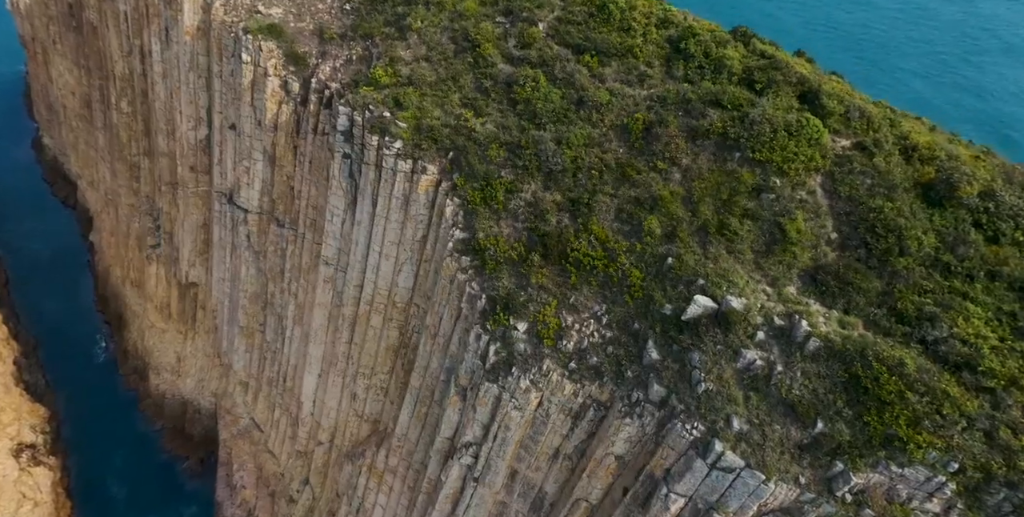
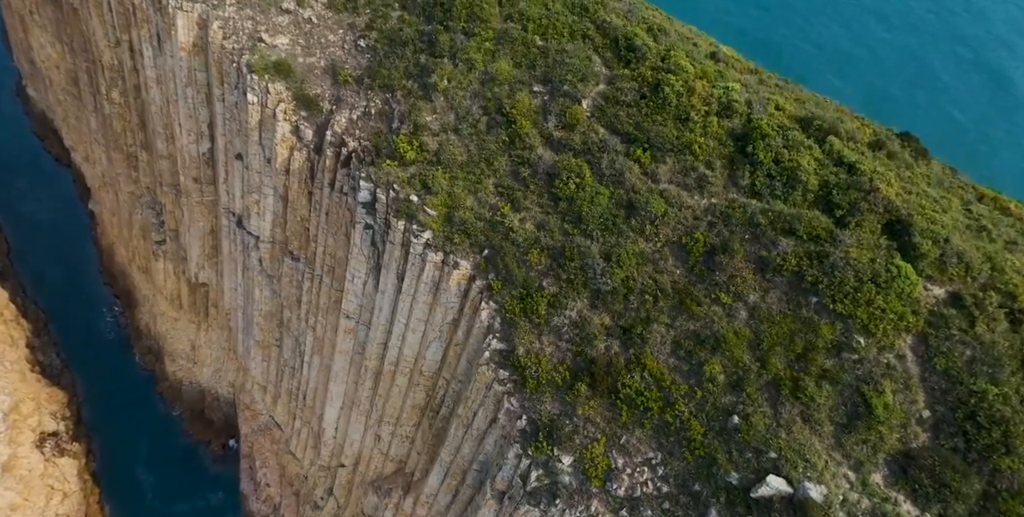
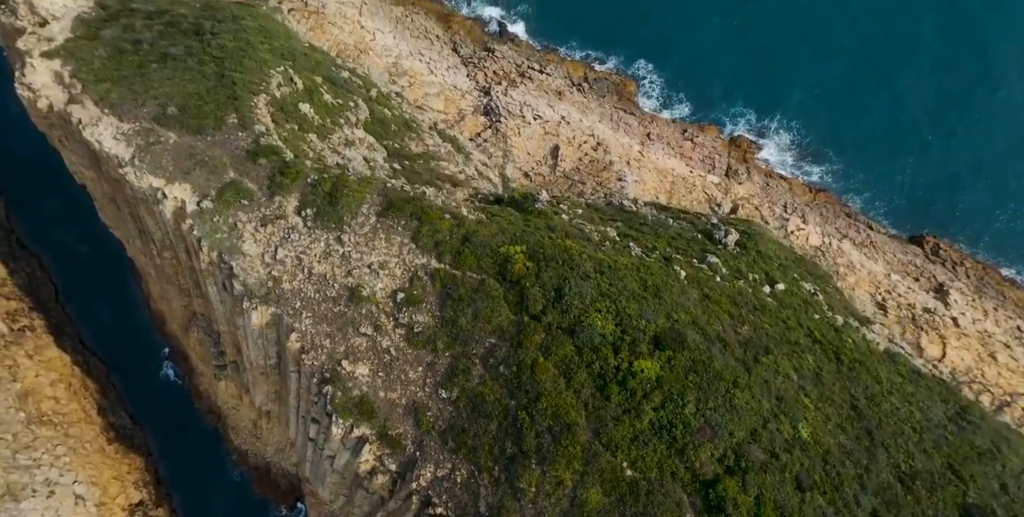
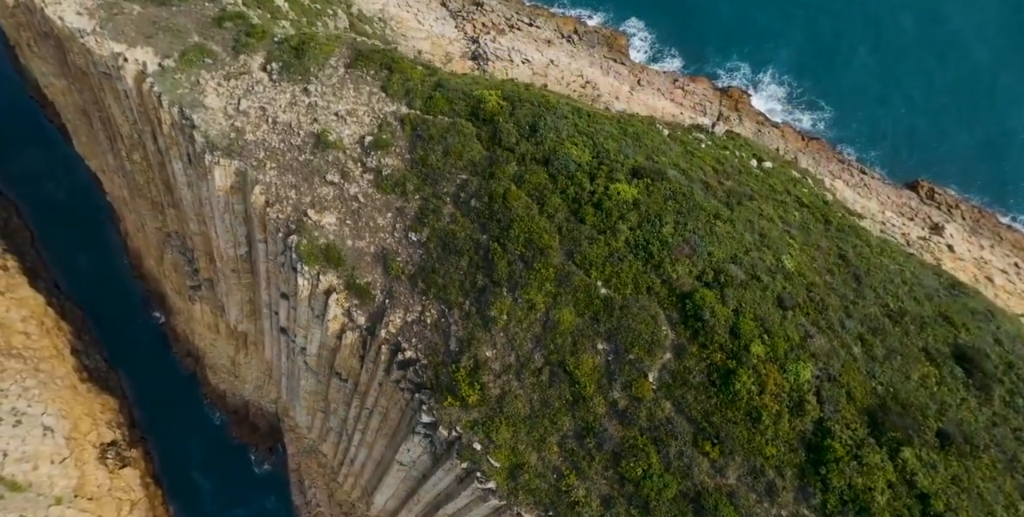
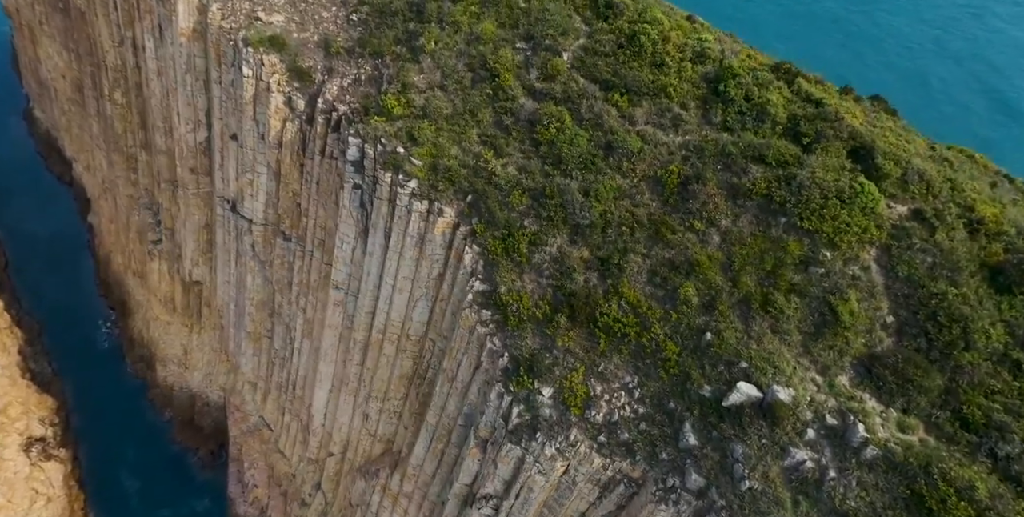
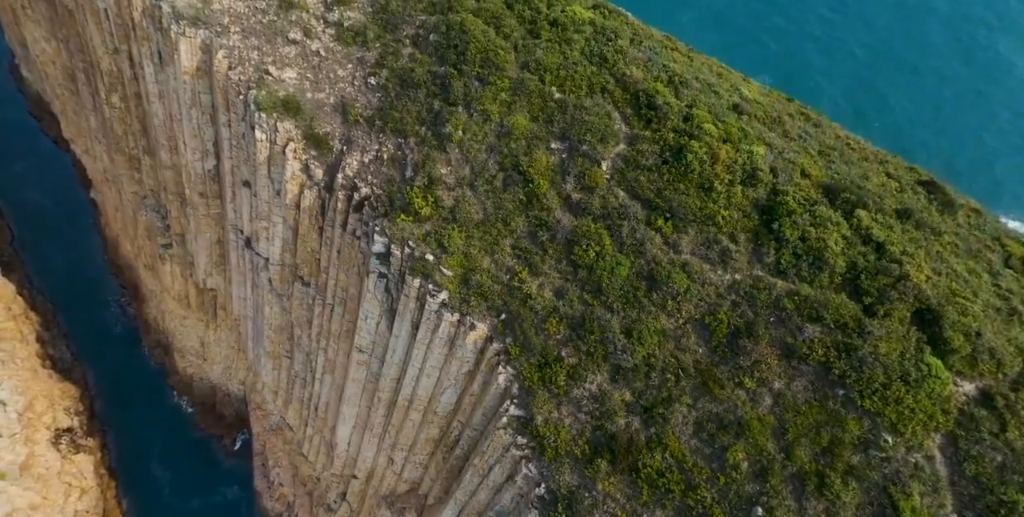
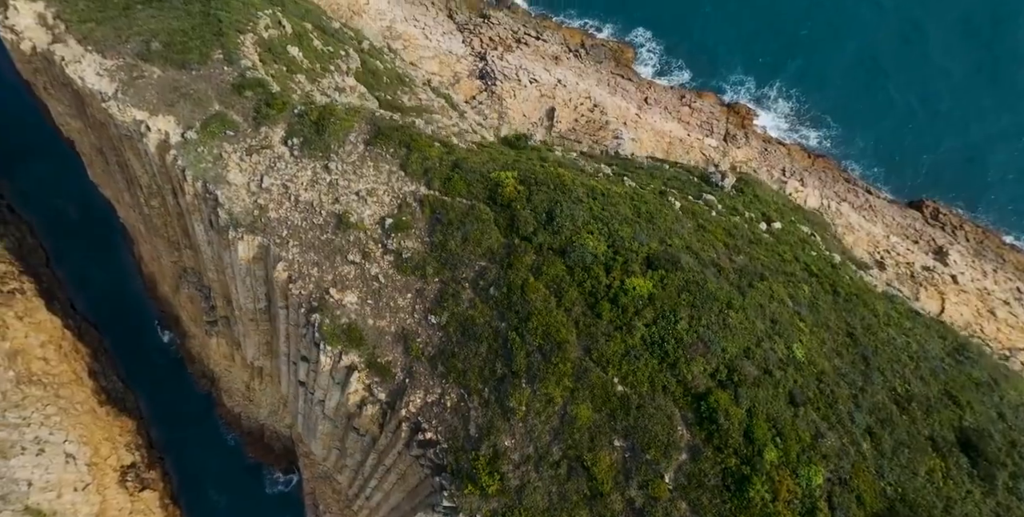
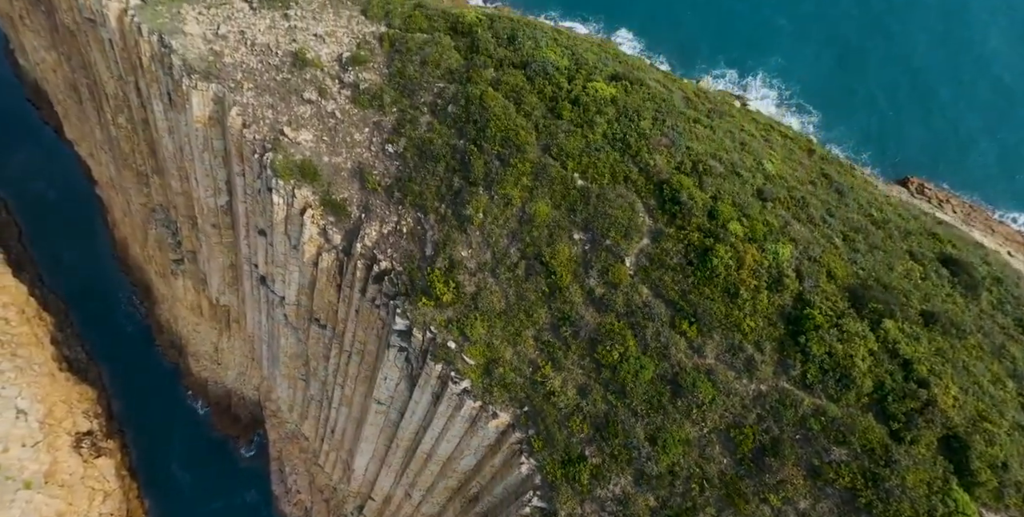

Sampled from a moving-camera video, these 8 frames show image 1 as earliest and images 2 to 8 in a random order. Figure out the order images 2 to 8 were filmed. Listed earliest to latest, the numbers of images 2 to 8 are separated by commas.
5, 2, 6, 8, 4, 7, 3
